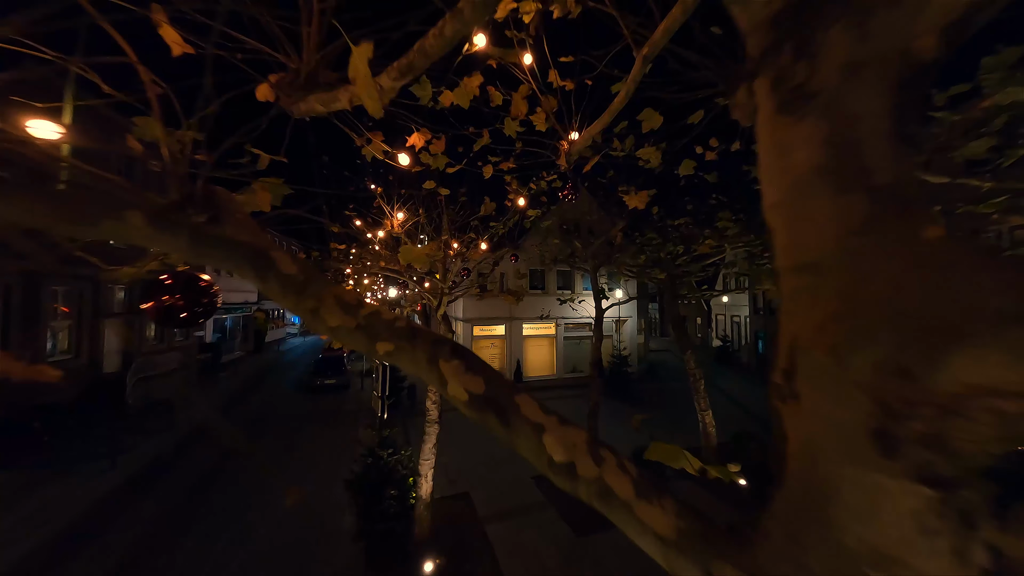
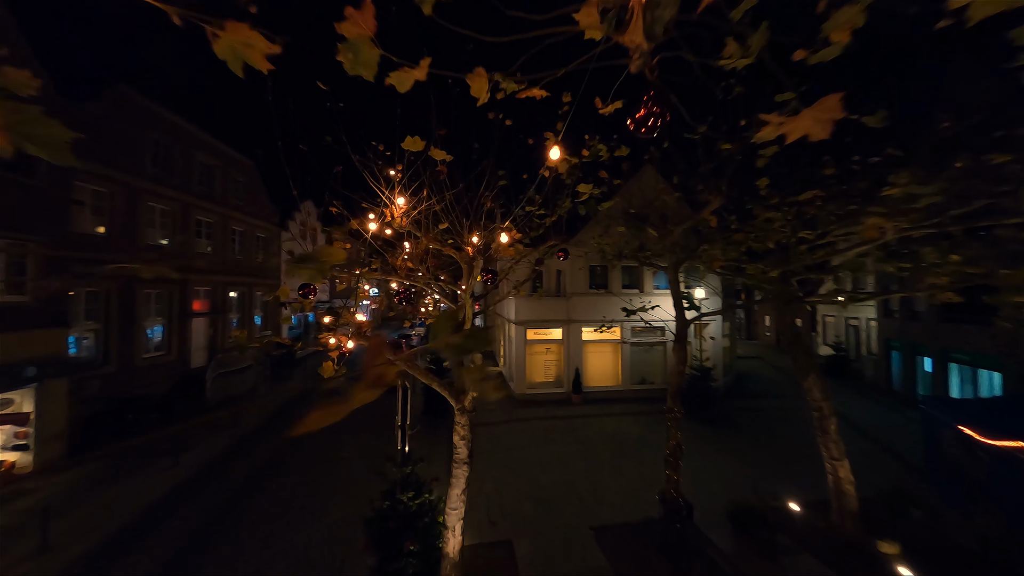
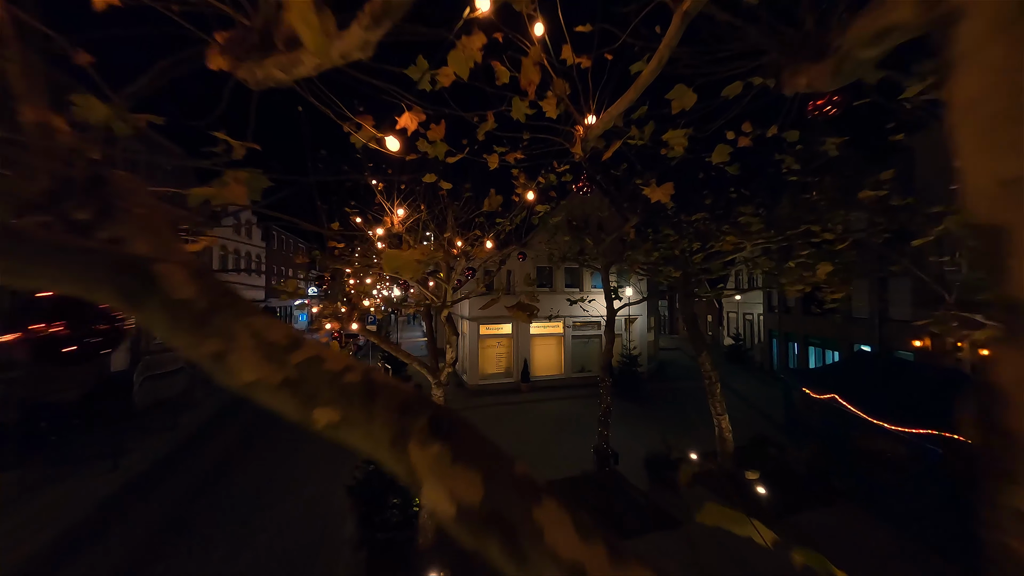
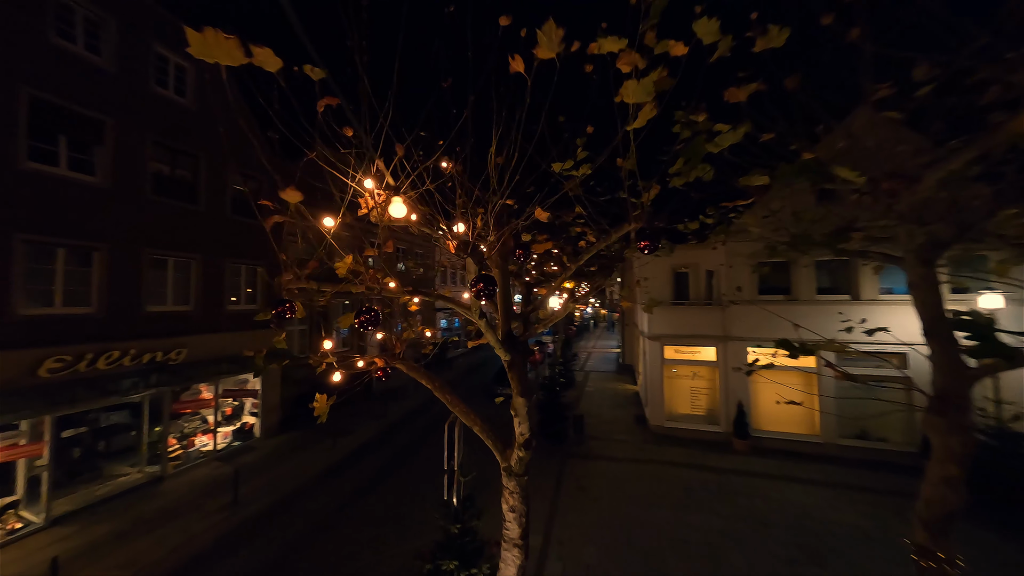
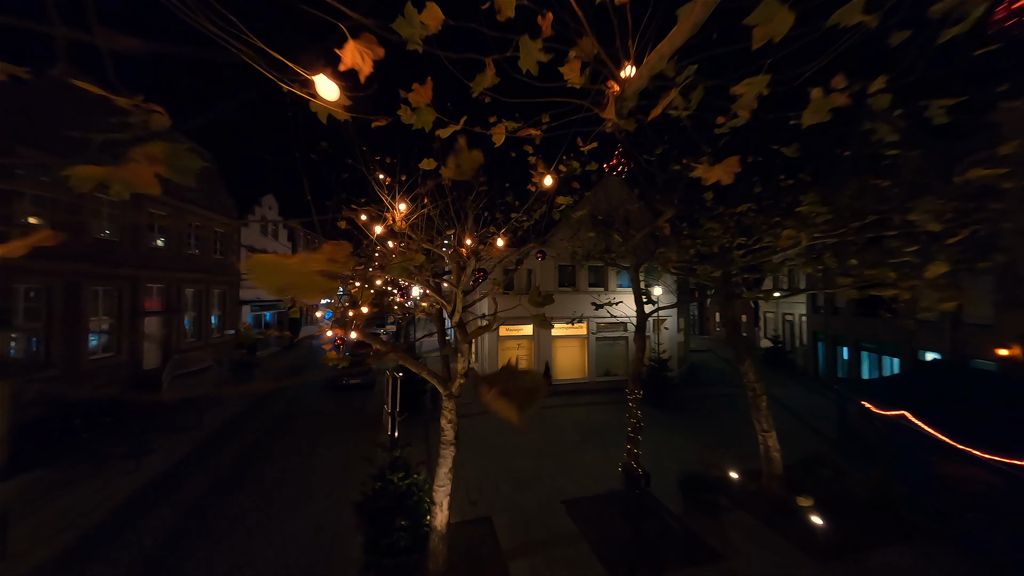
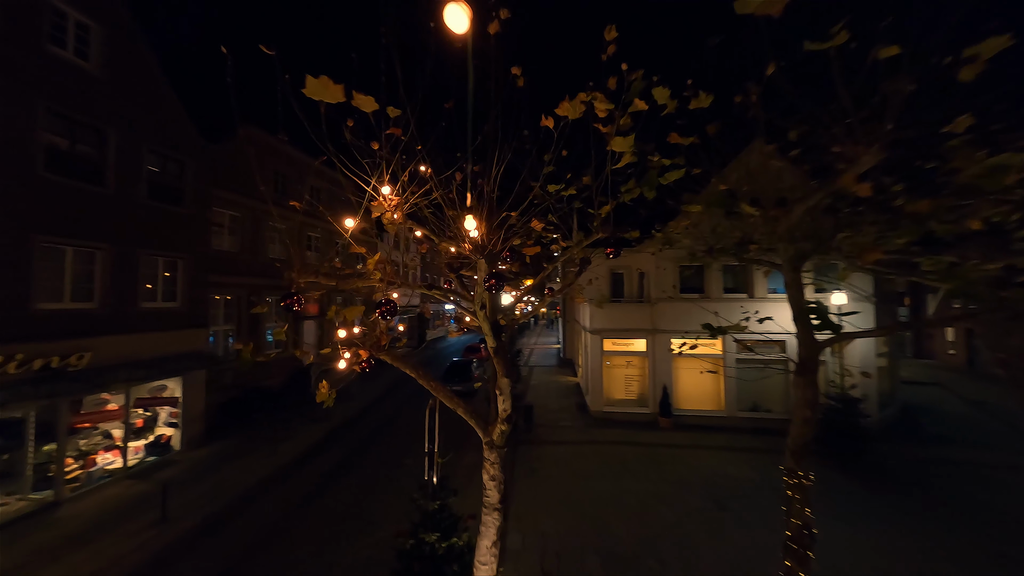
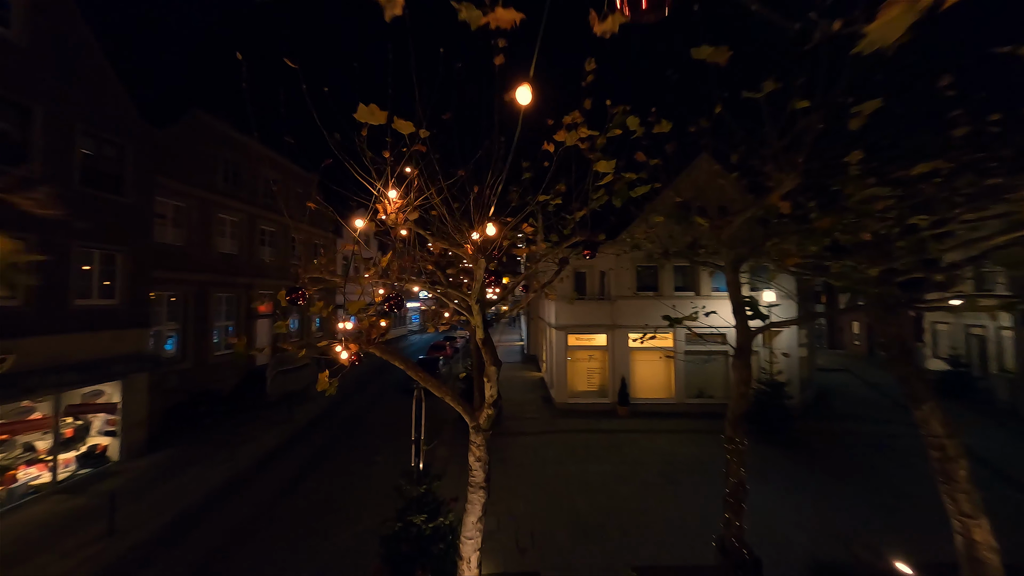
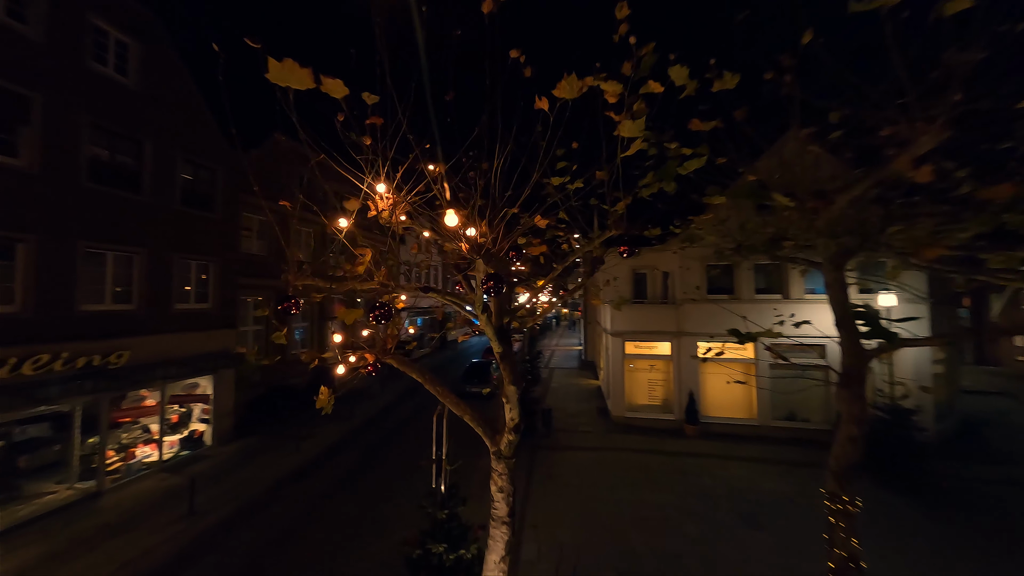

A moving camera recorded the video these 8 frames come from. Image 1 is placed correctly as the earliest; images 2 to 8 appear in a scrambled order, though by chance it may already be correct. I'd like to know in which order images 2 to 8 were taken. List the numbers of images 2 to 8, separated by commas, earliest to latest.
3, 5, 2, 7, 6, 8, 4
